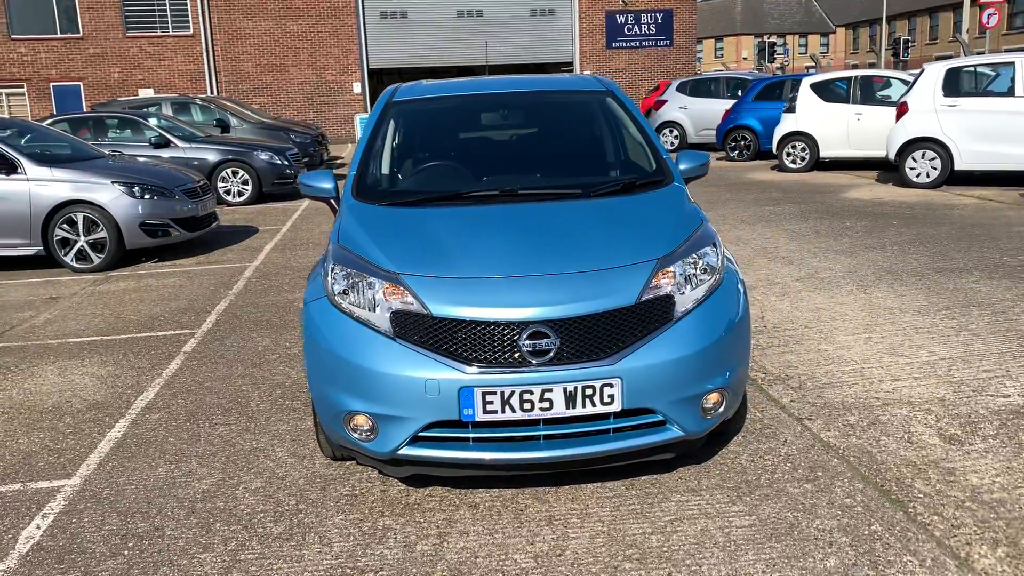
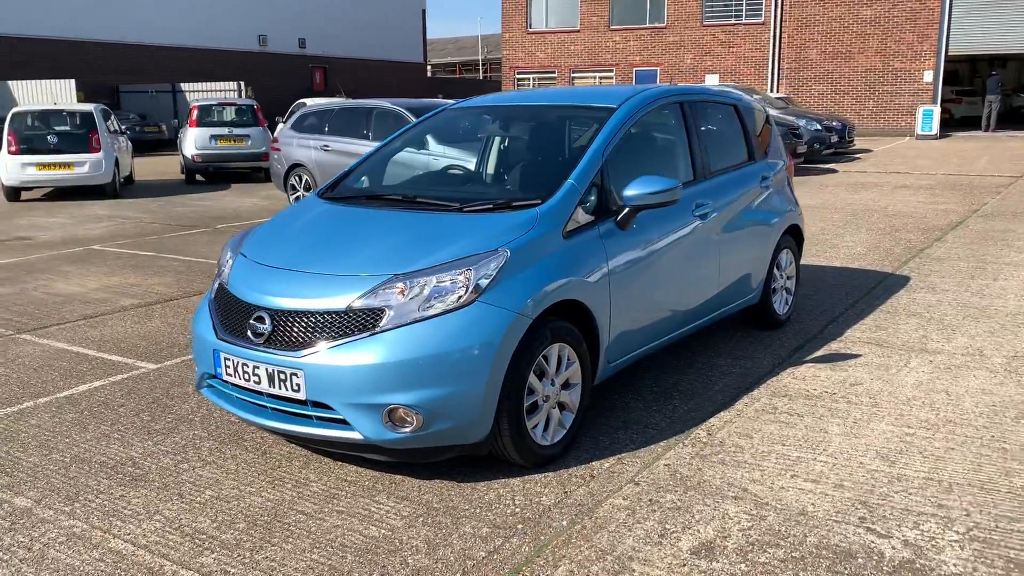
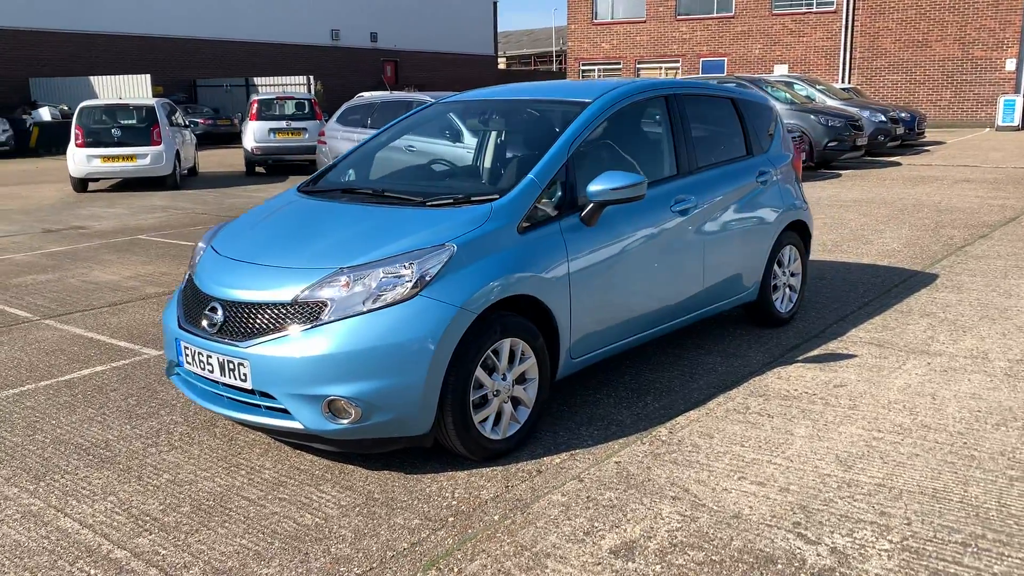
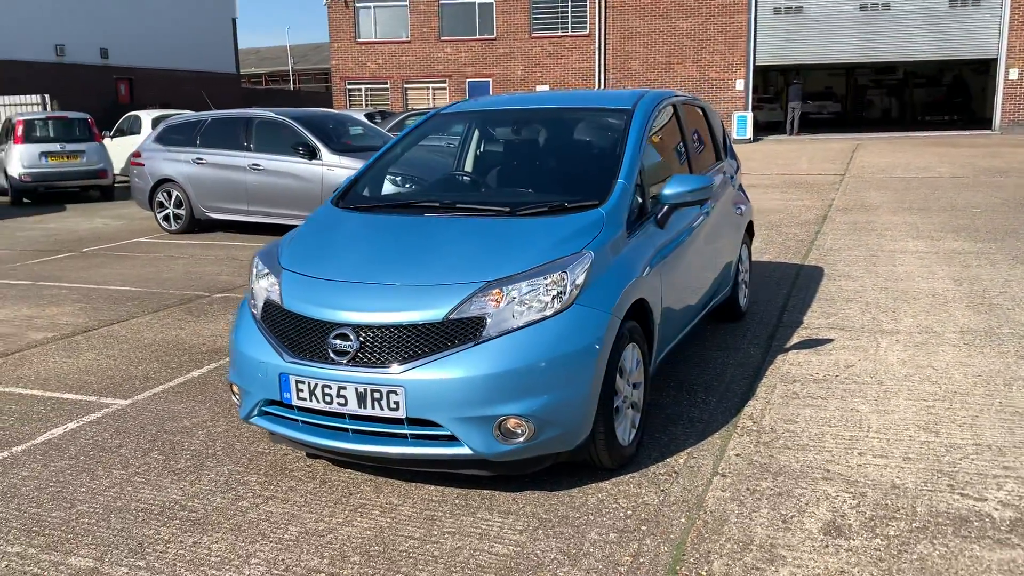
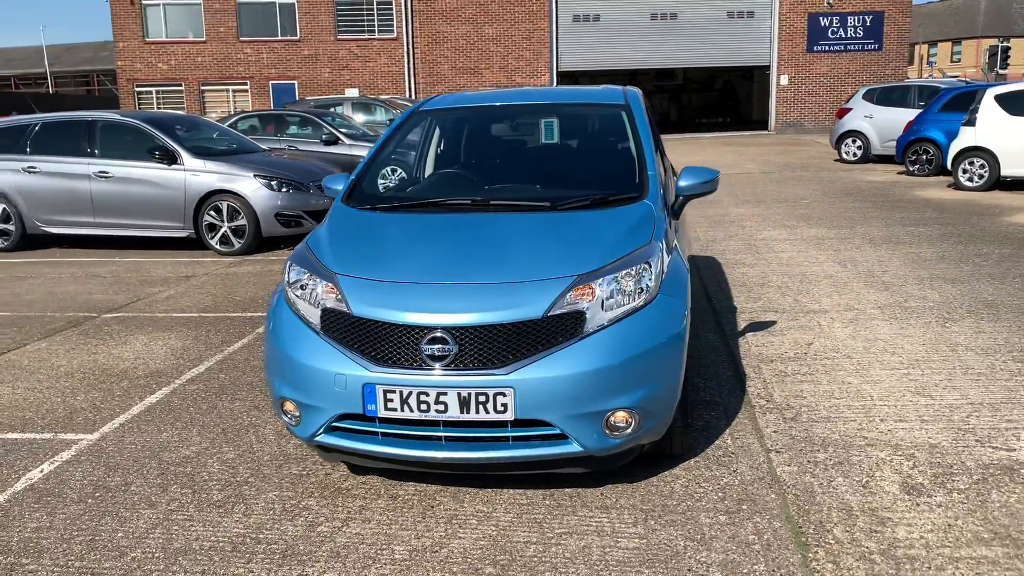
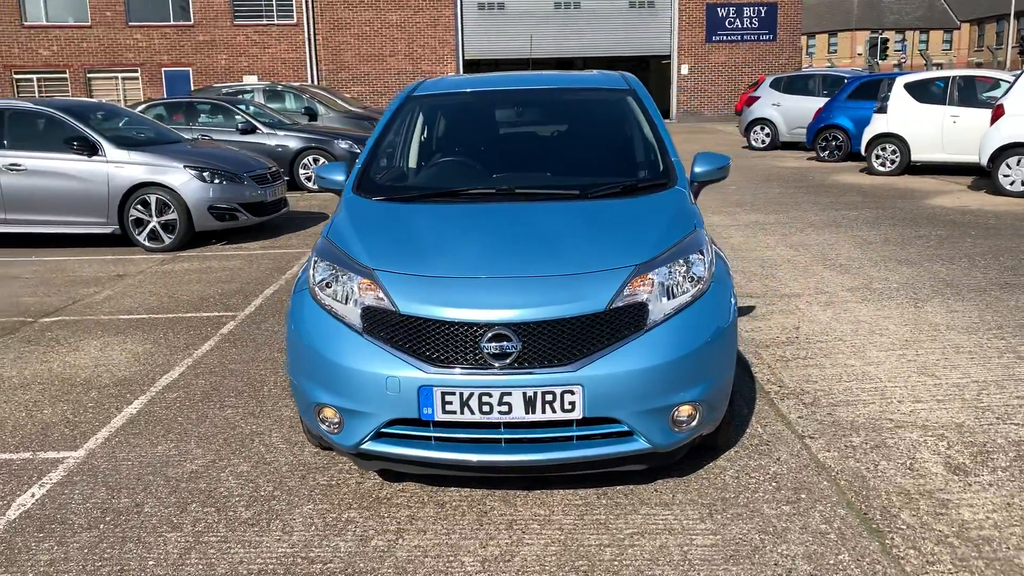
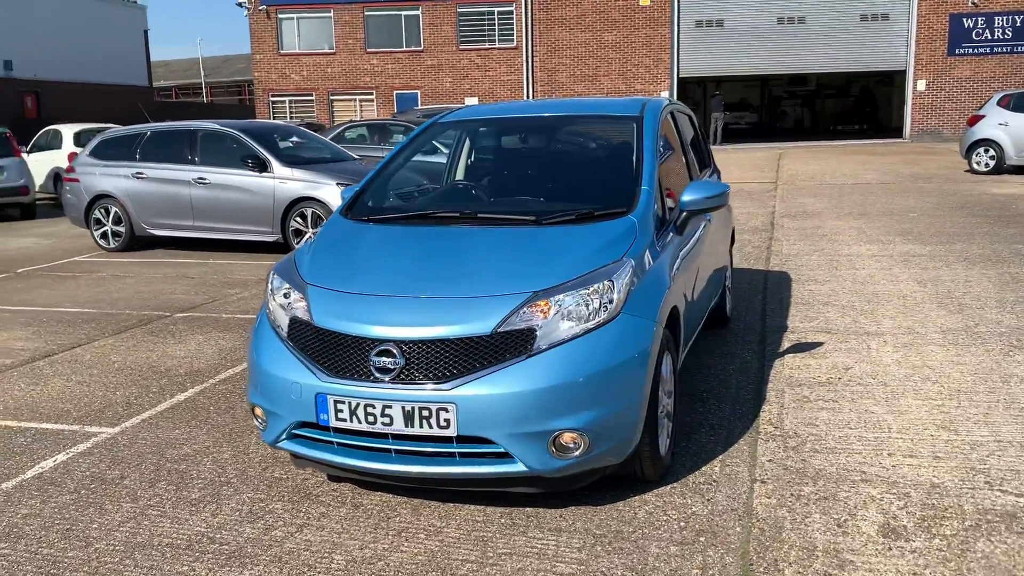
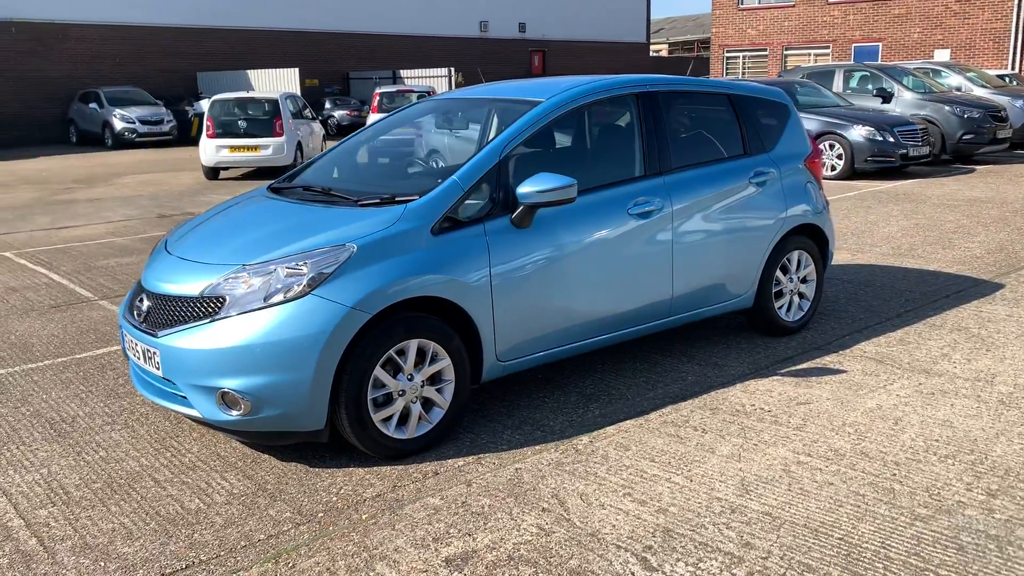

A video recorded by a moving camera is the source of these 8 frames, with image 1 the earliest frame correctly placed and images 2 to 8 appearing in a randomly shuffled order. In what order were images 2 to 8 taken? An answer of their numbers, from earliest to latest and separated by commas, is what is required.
6, 5, 7, 4, 2, 3, 8
